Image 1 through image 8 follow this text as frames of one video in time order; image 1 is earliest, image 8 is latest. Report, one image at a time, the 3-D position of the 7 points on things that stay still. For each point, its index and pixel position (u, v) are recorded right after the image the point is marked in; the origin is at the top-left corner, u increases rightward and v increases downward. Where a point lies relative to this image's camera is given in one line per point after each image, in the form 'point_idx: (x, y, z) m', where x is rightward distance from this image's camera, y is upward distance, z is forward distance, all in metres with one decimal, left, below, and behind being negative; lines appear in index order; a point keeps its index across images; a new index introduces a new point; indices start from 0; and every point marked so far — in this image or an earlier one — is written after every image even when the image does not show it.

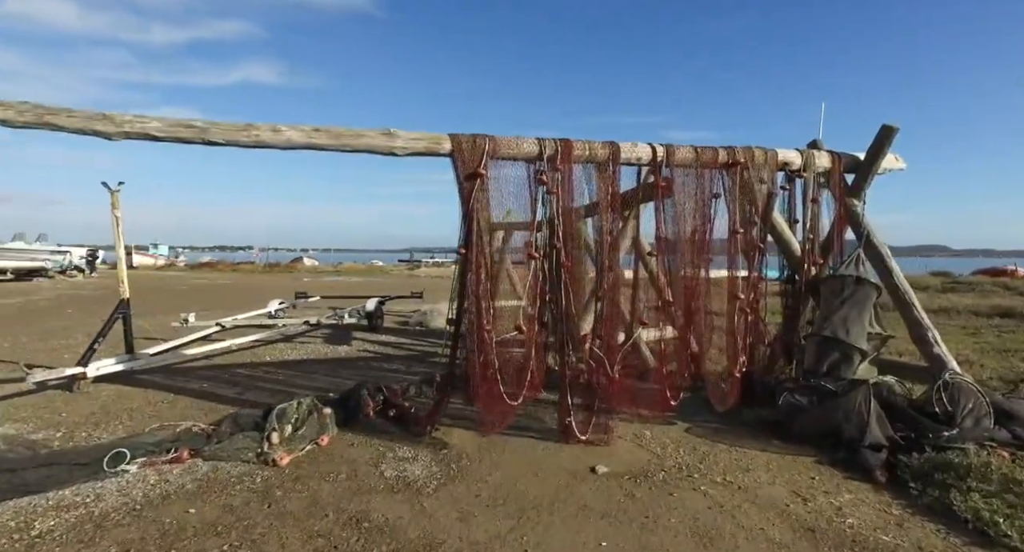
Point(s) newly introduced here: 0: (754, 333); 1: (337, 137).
0: (+2.3, -0.5, +5.2) m
1: (-1.2, +0.9, +3.7) m
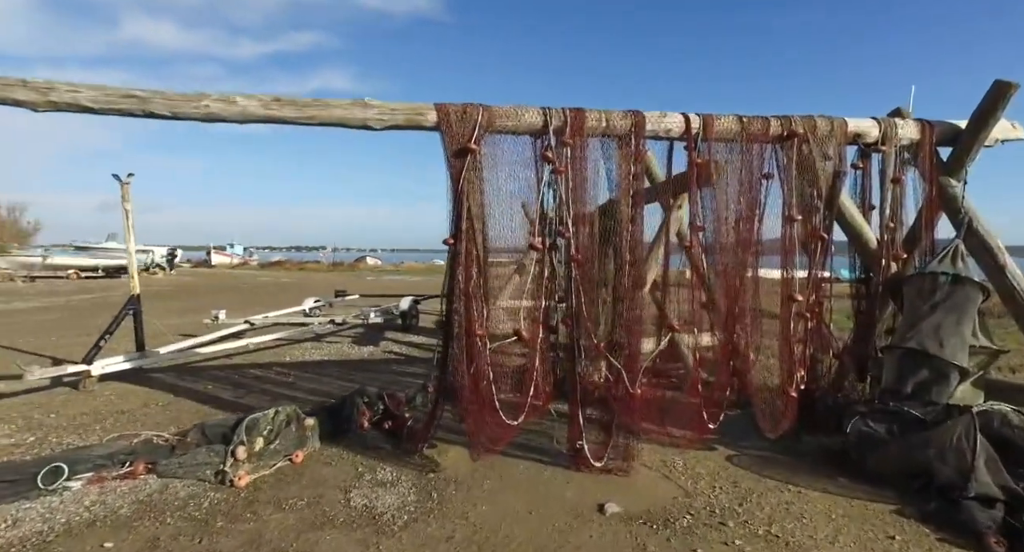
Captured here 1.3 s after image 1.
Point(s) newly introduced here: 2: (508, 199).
0: (+2.3, -0.5, +4.3) m
1: (-1.2, +1.0, +3.2) m
2: (0.0, +0.5, +3.6) m
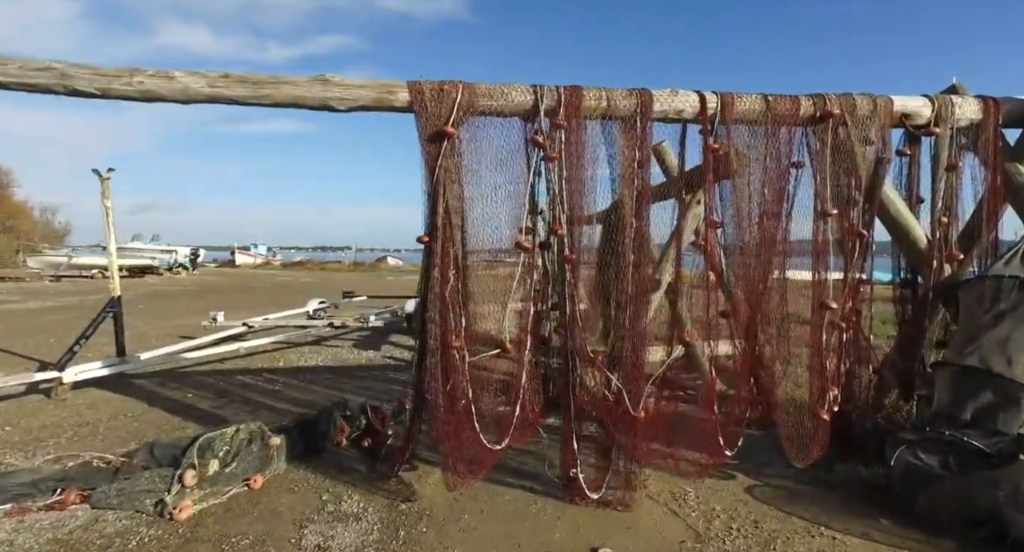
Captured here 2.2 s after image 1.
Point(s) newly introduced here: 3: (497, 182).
0: (+2.3, -0.5, +3.7) m
1: (-1.3, +1.0, +2.8) m
2: (-0.1, +0.5, +3.1) m
3: (-0.1, +0.5, +3.1) m
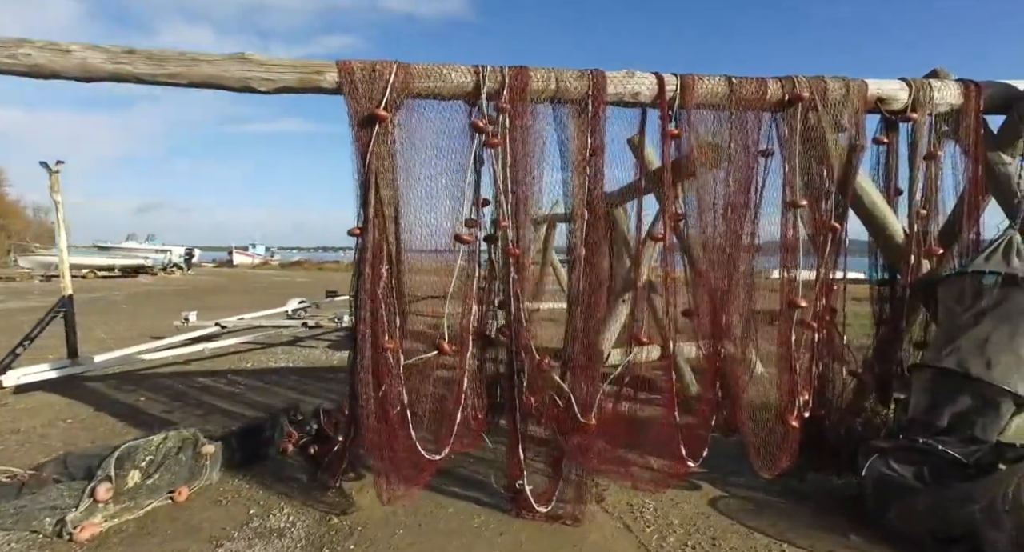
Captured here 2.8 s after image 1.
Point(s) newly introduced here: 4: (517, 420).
0: (+2.0, -0.5, +3.5) m
1: (-1.6, +1.0, +2.6) m
2: (-0.4, +0.5, +2.9) m
3: (-0.4, +0.6, +2.9) m
4: (0.0, -0.8, +3.0) m
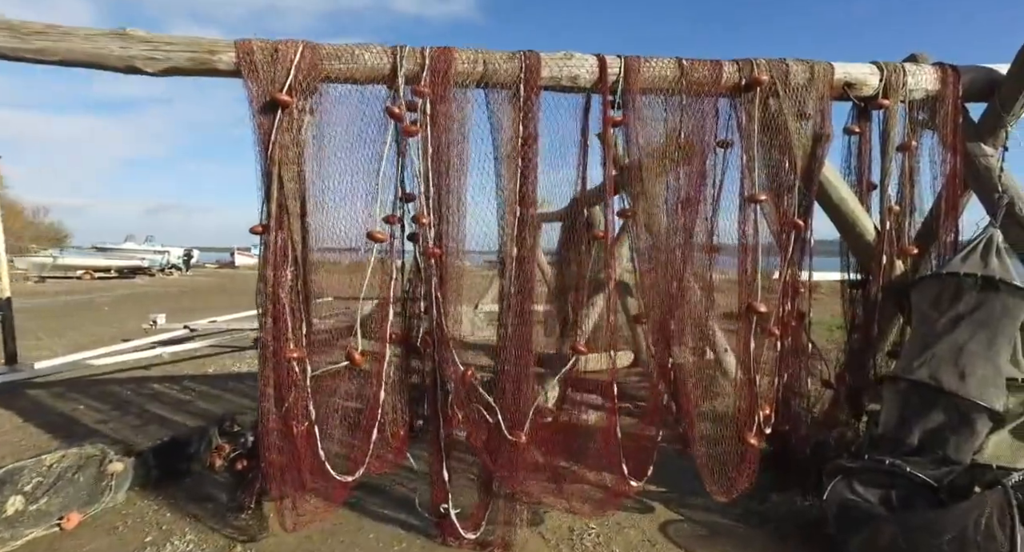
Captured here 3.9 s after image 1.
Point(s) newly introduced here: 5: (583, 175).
0: (+1.6, -0.5, +3.2) m
1: (-2.0, +1.0, +2.3) m
2: (-0.8, +0.5, +2.6) m
3: (-0.8, +0.5, +2.6) m
4: (-0.3, -0.8, +2.7) m
5: (+0.4, +0.5, +2.8) m
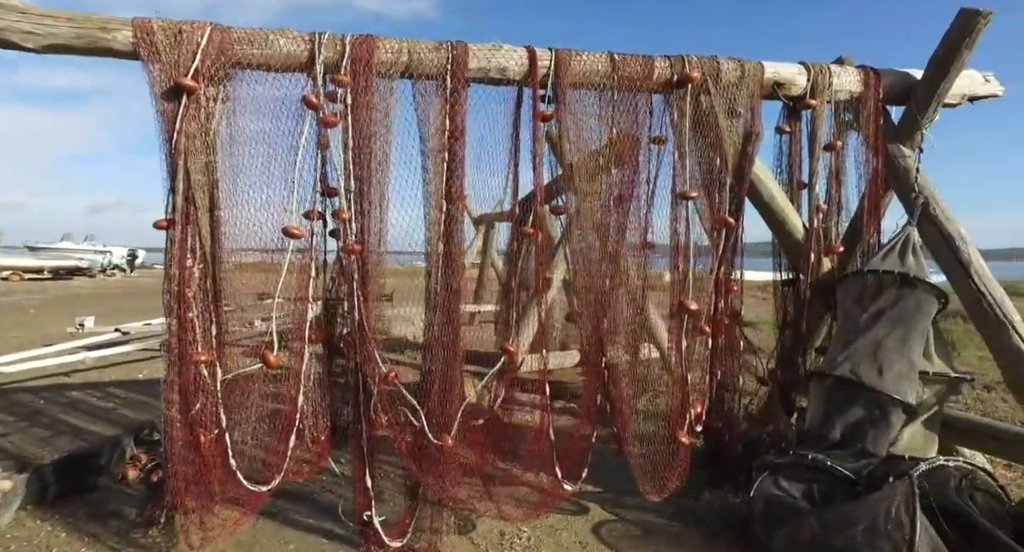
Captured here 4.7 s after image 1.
0: (+1.2, -0.5, +3.2) m
1: (-2.3, +1.0, +2.1) m
2: (-1.1, +0.5, +2.5) m
3: (-1.1, +0.6, +2.5) m
4: (-0.7, -0.8, +2.6) m
5: (0.0, +0.5, +2.8) m
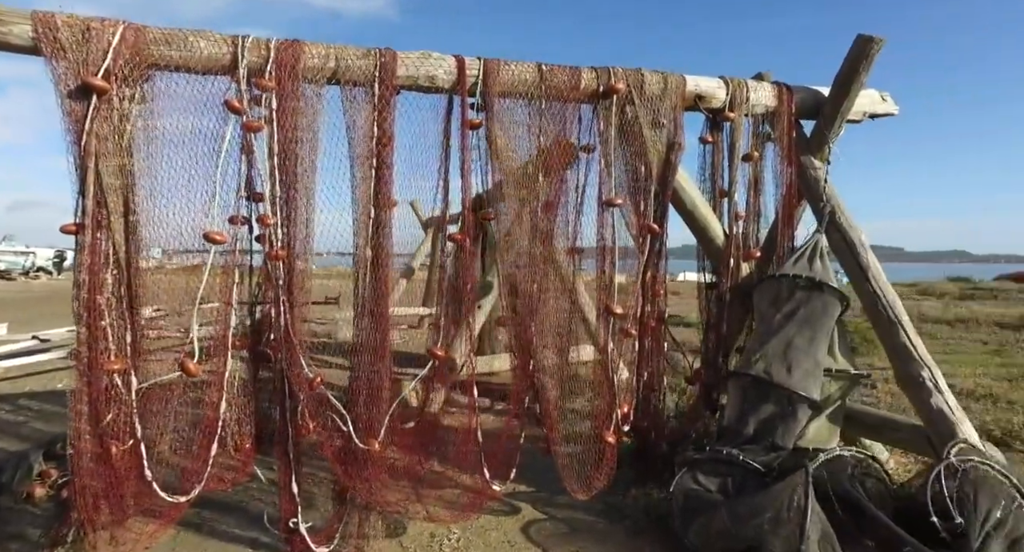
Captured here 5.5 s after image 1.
0: (+0.8, -0.5, +3.3) m
1: (-2.6, +1.0, +1.9) m
2: (-1.5, +0.5, +2.4) m
3: (-1.4, +0.5, +2.4) m
4: (-1.0, -0.8, +2.6) m
5: (-0.3, +0.5, +2.8) m
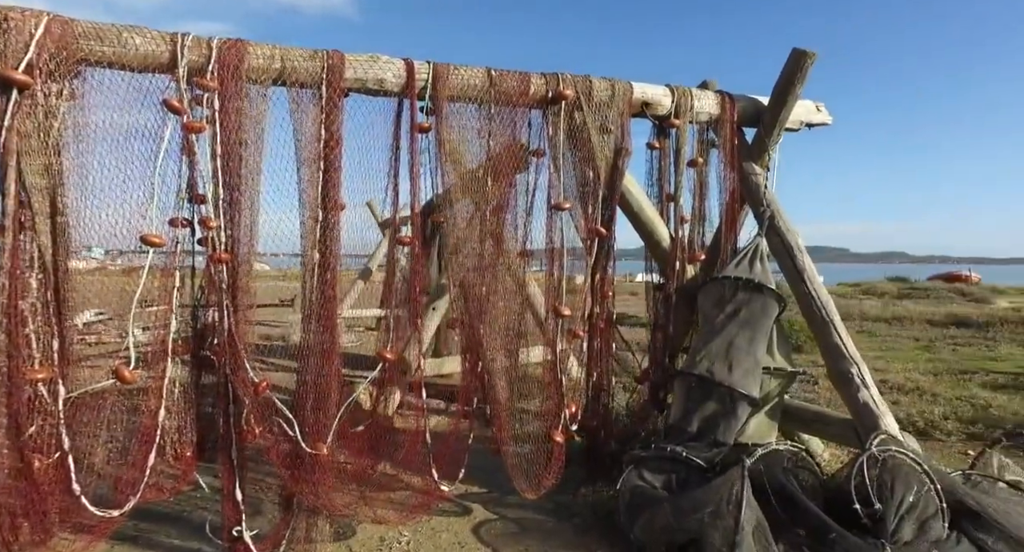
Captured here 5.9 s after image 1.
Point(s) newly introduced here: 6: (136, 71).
0: (+0.5, -0.5, +3.4) m
1: (-2.8, +0.9, +1.8) m
2: (-1.7, +0.4, +2.3) m
3: (-1.7, +0.5, +2.3) m
4: (-1.3, -0.8, +2.5) m
5: (-0.6, +0.5, +2.8) m
6: (-1.6, +0.9, +2.4) m
